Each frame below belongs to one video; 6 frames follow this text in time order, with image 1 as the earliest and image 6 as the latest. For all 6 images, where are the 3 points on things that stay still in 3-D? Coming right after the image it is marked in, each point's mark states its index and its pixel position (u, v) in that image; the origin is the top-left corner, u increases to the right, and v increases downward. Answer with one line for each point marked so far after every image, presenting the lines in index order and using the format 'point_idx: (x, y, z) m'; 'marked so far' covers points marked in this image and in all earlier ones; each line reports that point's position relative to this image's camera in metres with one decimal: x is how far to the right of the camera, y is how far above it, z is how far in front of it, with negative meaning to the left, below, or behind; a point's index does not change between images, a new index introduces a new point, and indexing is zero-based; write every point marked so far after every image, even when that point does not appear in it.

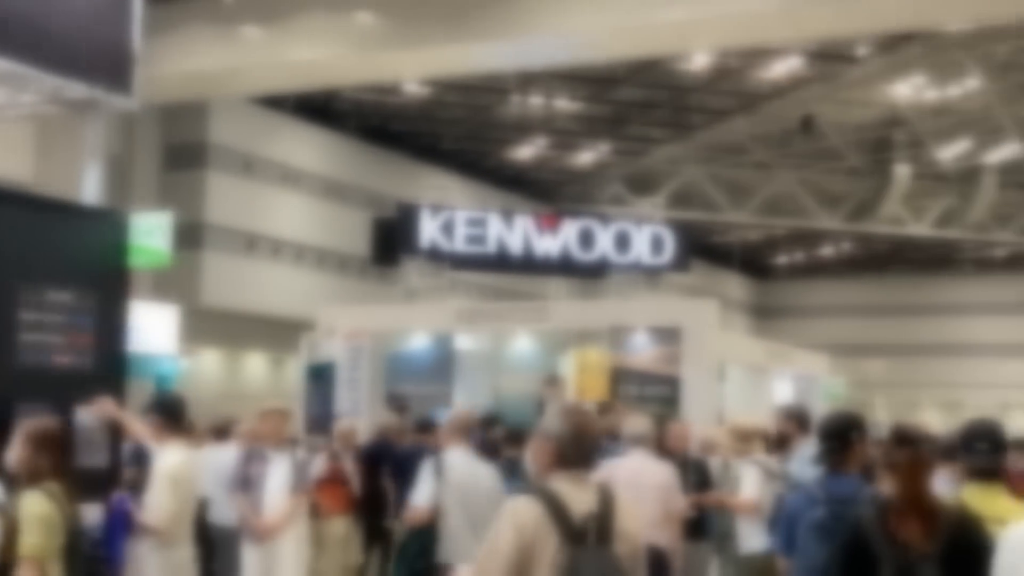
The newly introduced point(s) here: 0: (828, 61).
0: (+3.9, +2.8, +16.5) m
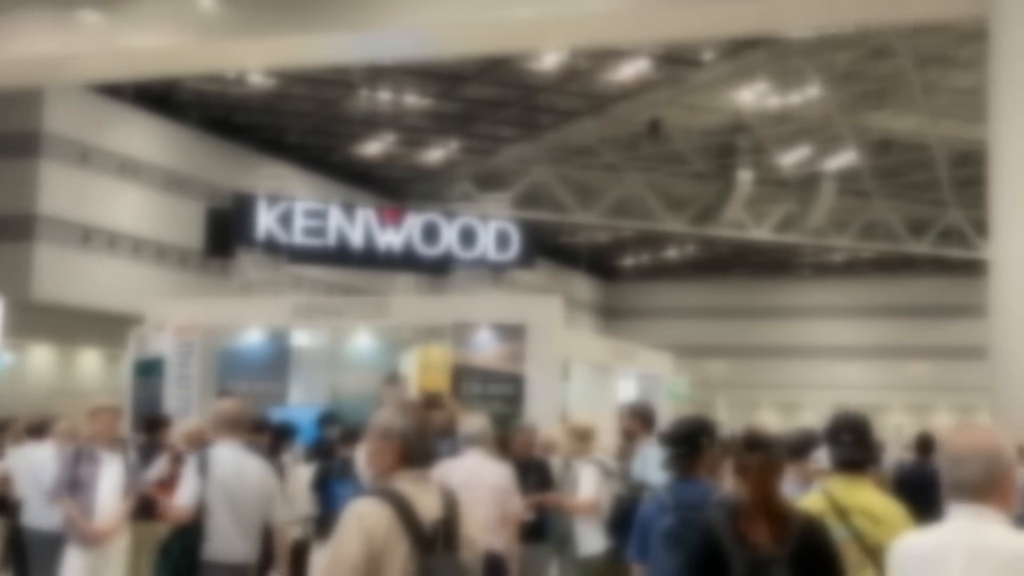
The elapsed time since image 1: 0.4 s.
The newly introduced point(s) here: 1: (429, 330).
0: (+2.0, +2.8, +16.6) m
1: (-0.8, -0.4, +12.7) m
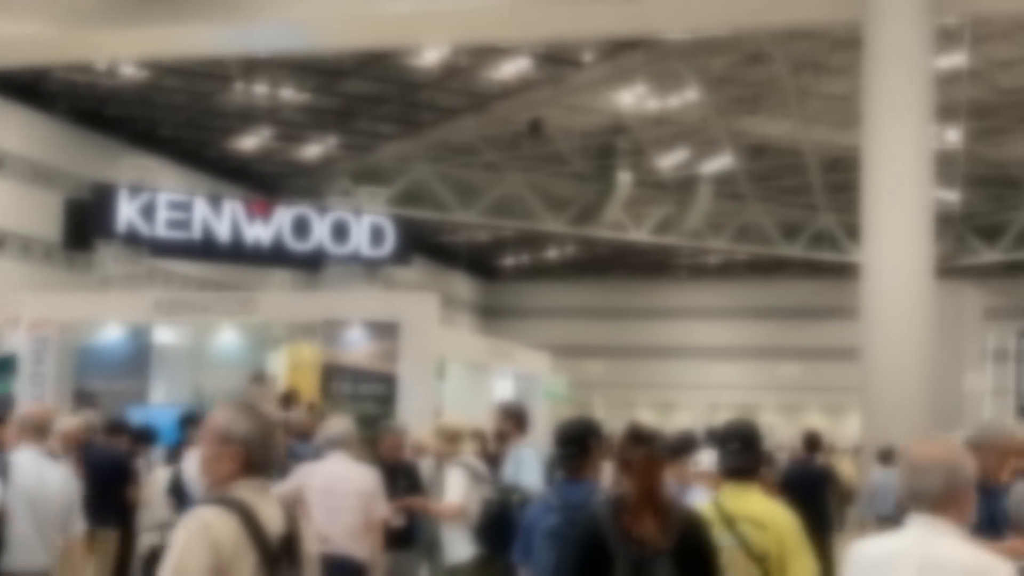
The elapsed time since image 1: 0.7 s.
0: (+0.5, +2.8, +16.6) m
1: (-1.9, -0.4, +12.4) m
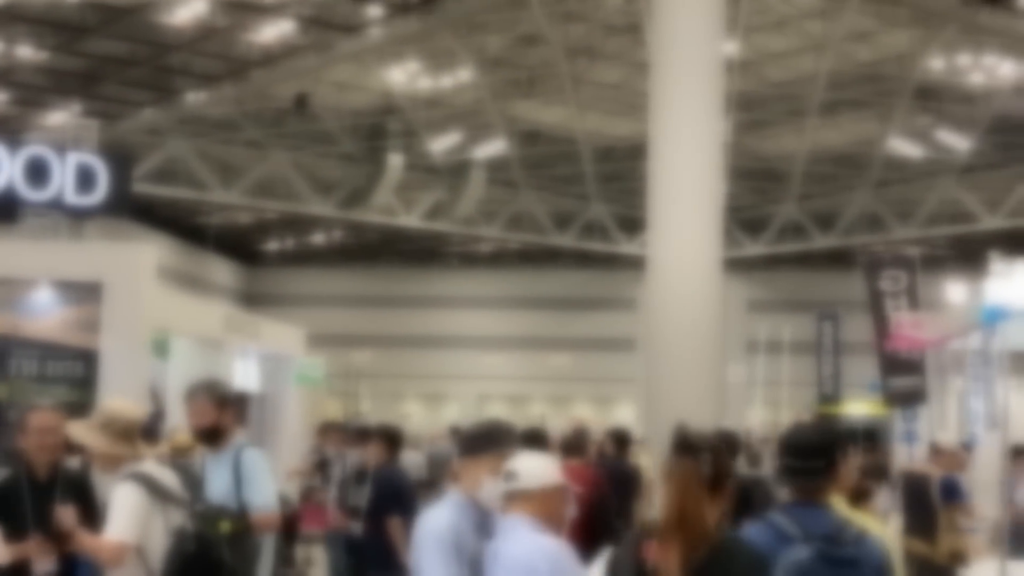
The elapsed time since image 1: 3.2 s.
0: (-2.2, +3.0, +15.5) m
1: (-4.0, -0.2, +11.0) m
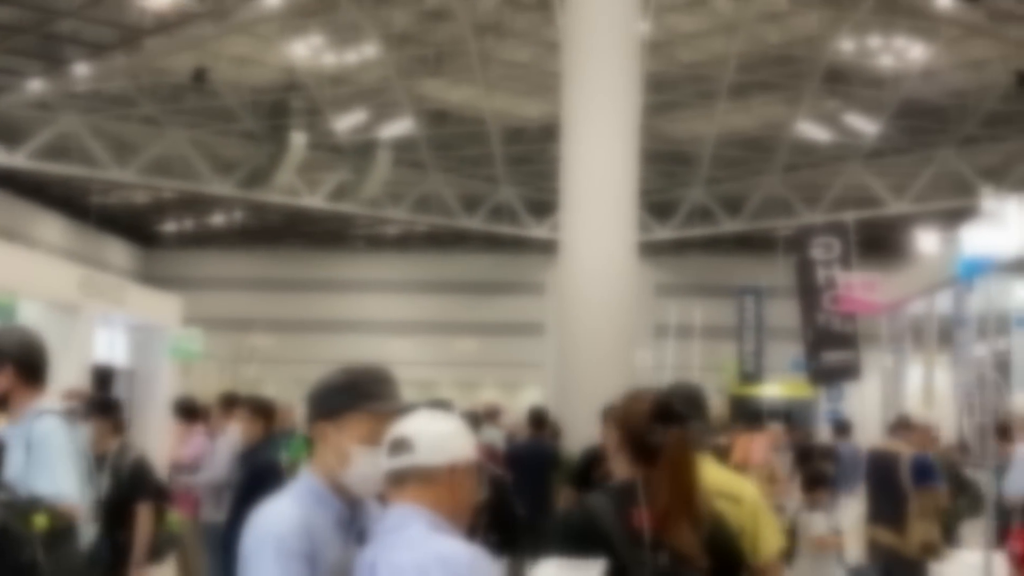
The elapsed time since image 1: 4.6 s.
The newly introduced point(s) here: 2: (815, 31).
0: (-3.3, +3.2, +14.9) m
1: (-4.7, 0.0, +10.2) m
2: (+4.4, +3.7, +19.0) m
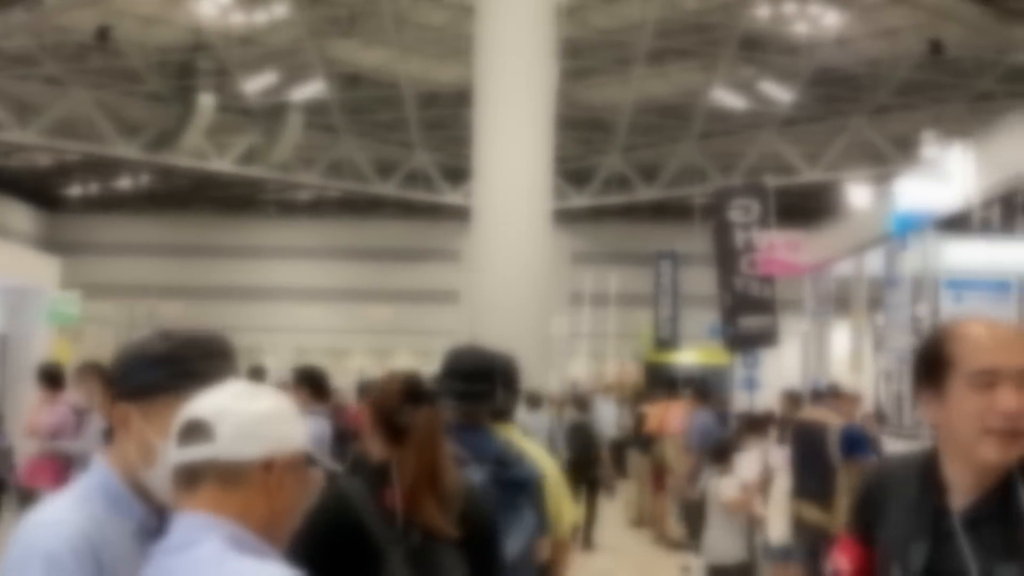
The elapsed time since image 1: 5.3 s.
0: (-4.2, +3.6, +14.3) m
1: (-5.4, +0.3, +9.7) m
2: (+3.1, +4.2, +18.9) m
